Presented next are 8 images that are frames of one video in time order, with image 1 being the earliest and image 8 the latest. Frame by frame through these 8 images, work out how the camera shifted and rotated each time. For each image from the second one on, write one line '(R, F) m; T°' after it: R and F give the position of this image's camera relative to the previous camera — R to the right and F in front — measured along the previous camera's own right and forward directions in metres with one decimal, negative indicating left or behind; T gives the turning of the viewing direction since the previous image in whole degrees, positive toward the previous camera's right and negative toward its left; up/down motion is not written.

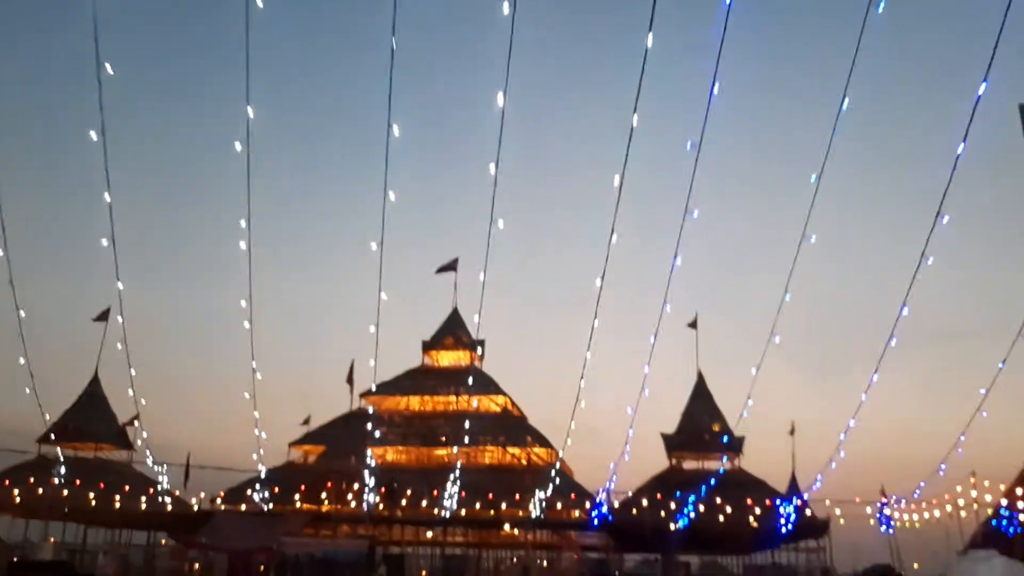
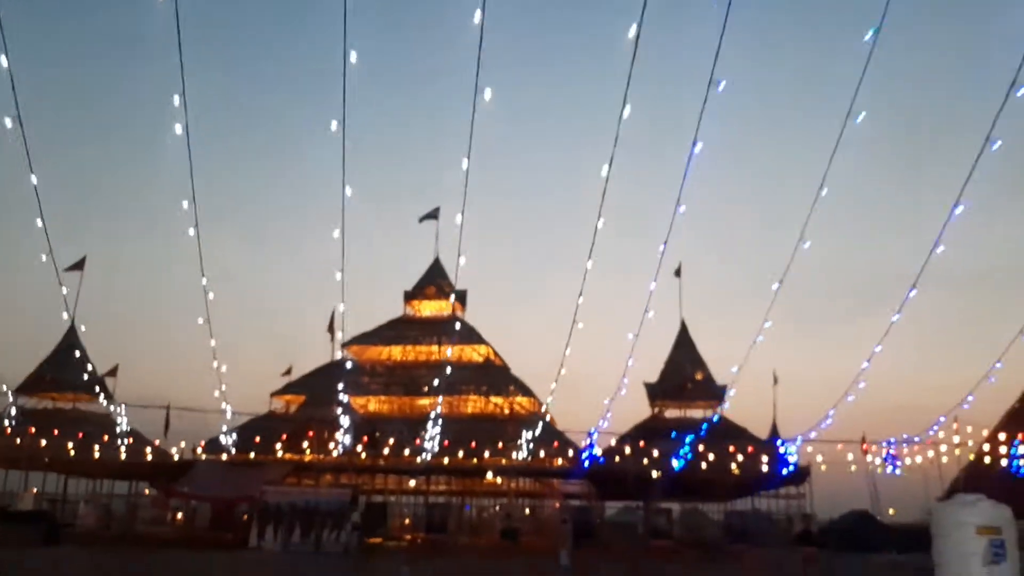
(0.0, +0.3) m; +1°
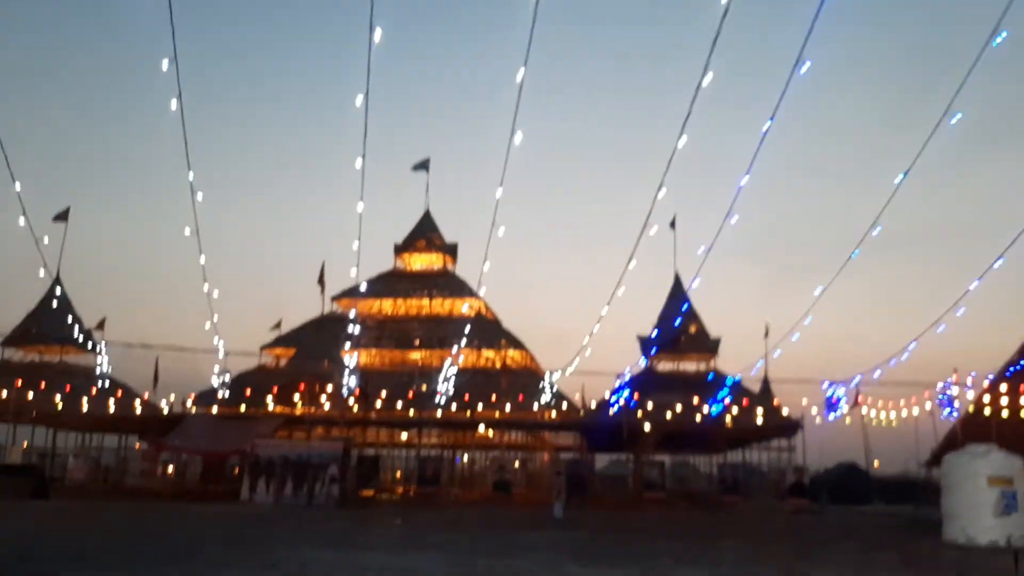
(-0.1, +0.4) m; +1°
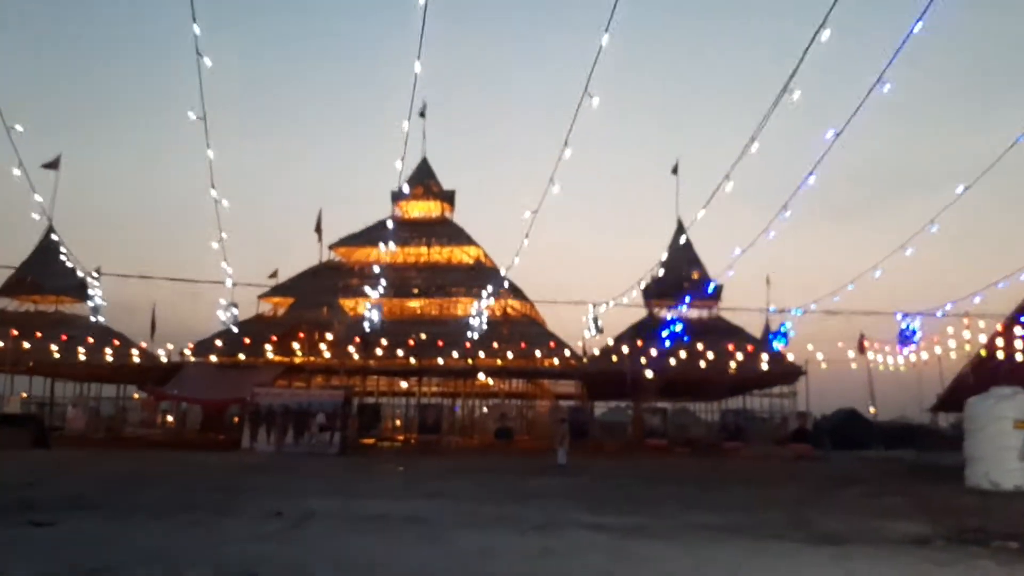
(-0.2, +0.5) m; 0°
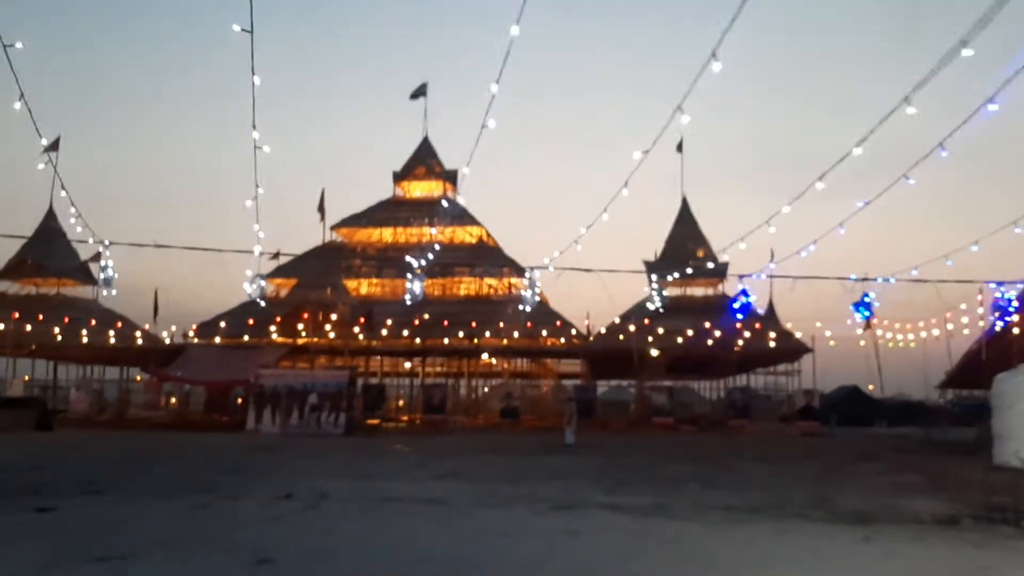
(-0.2, +0.3) m; 0°
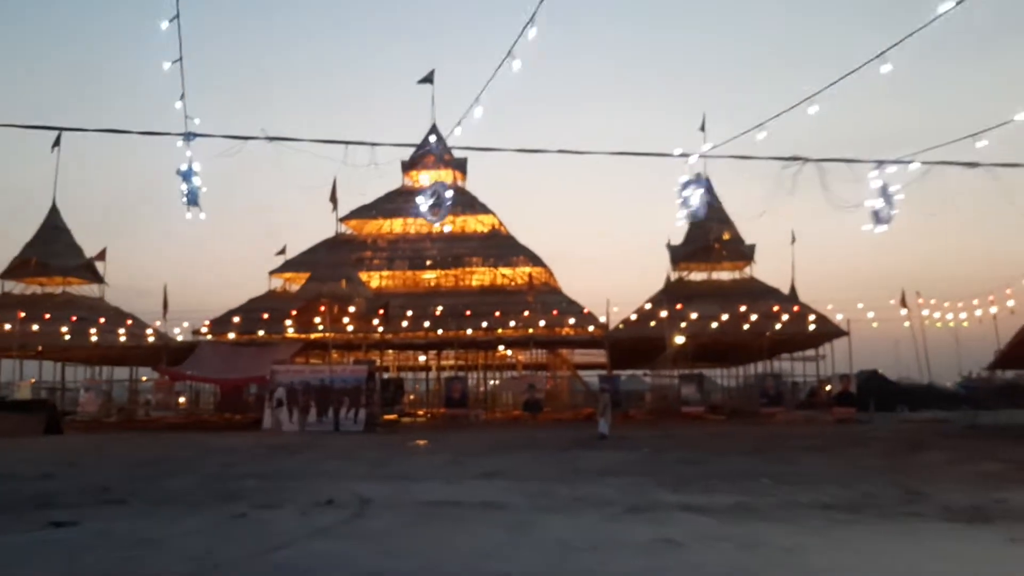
(-0.7, +1.3) m; 0°
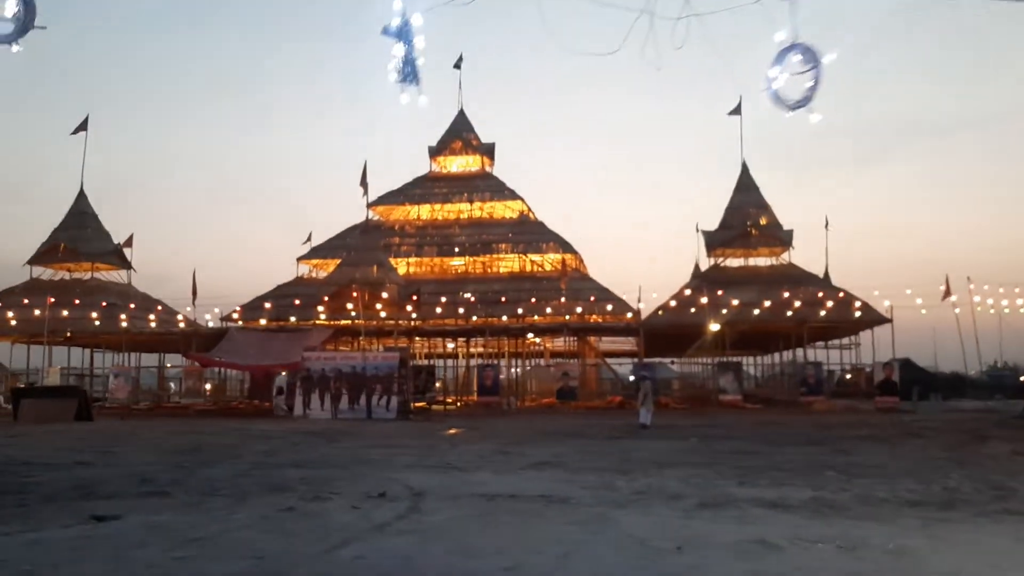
(-0.5, +0.6) m; -1°
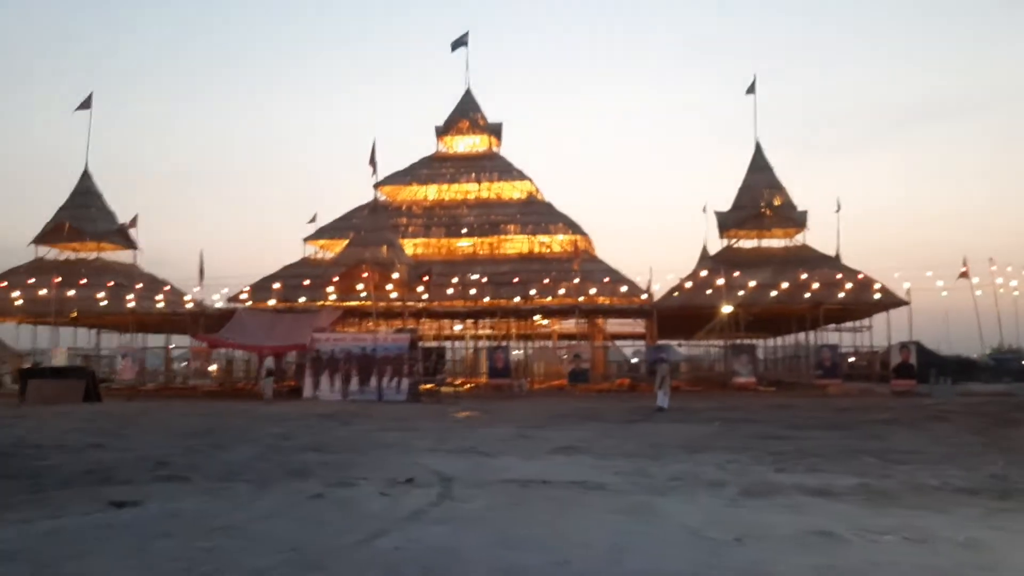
(-0.4, +0.4) m; 0°
